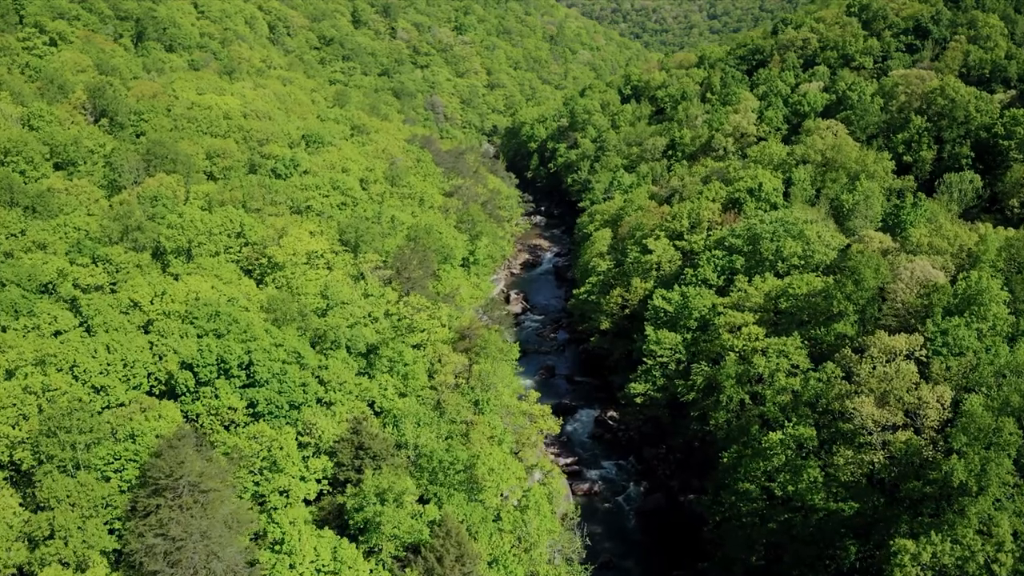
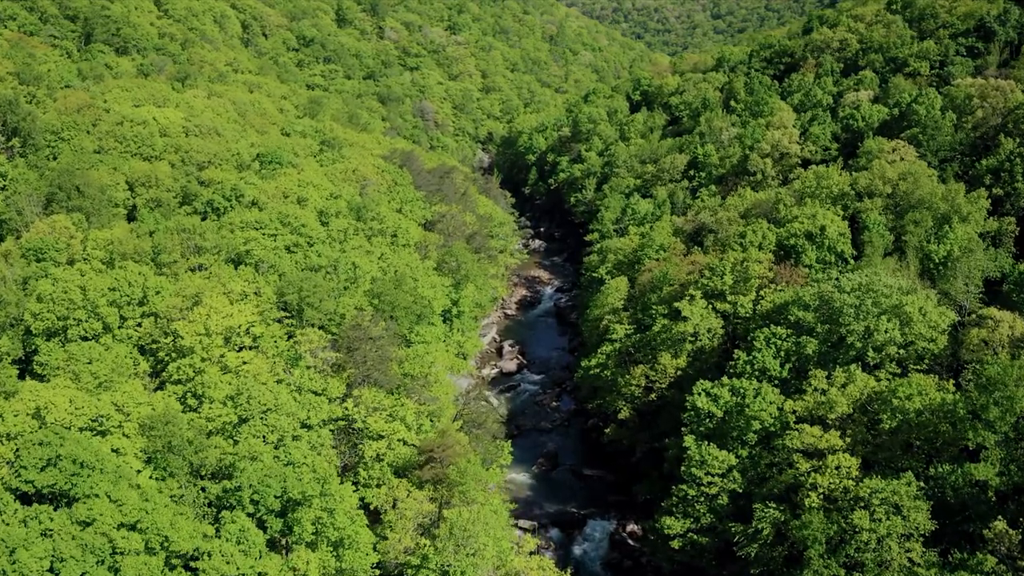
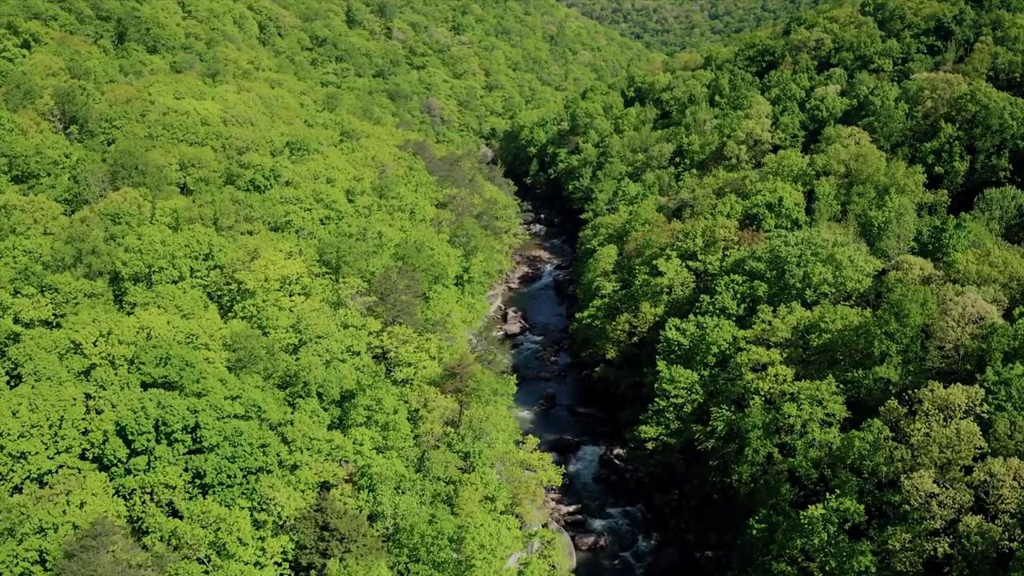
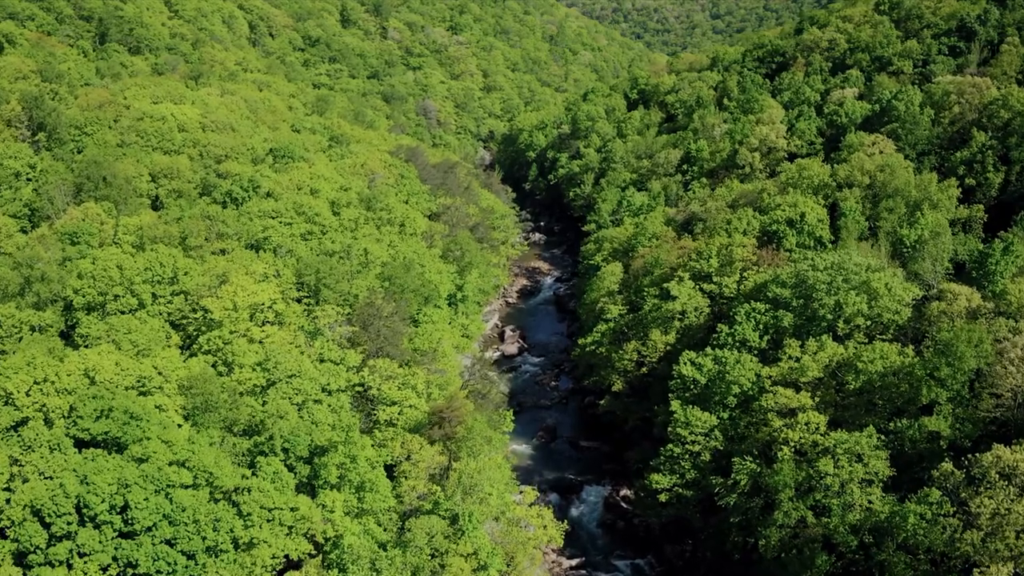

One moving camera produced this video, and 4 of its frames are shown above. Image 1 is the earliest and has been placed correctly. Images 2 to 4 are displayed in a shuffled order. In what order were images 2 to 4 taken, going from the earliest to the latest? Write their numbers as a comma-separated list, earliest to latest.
3, 4, 2
